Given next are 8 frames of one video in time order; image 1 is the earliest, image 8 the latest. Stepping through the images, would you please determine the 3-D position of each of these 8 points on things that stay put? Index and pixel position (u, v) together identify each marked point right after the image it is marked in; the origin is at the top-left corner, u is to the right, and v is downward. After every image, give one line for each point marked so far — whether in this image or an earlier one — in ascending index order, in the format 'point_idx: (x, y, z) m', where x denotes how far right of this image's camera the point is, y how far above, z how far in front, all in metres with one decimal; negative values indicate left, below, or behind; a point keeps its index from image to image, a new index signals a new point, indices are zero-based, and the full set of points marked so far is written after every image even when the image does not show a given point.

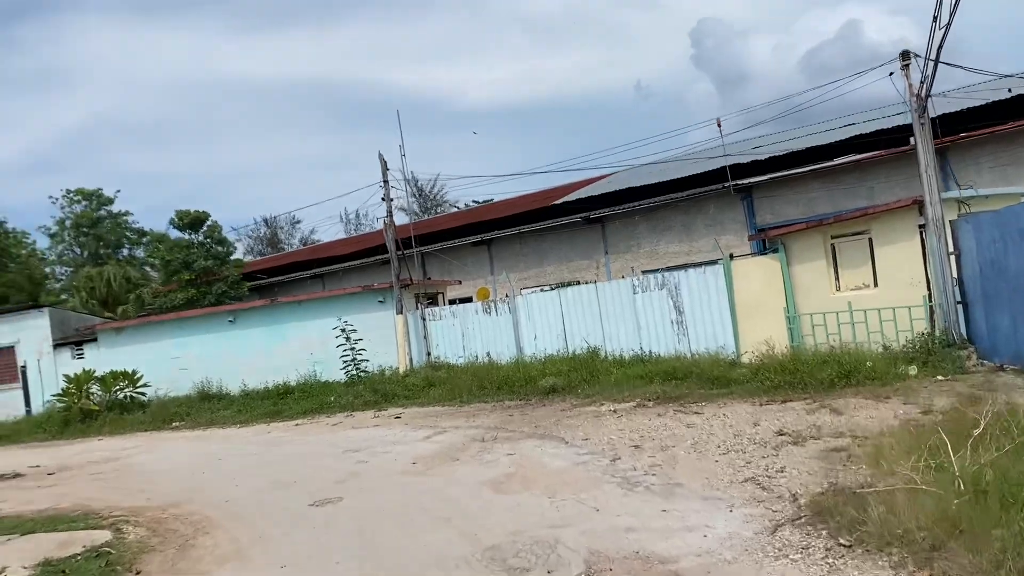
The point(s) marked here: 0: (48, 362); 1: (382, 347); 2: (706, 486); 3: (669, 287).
0: (-9.8, -1.6, +18.1) m
1: (-2.5, -1.2, +16.6) m
2: (+1.3, -1.3, +5.7) m
3: (+2.6, 0.0, +13.8) m
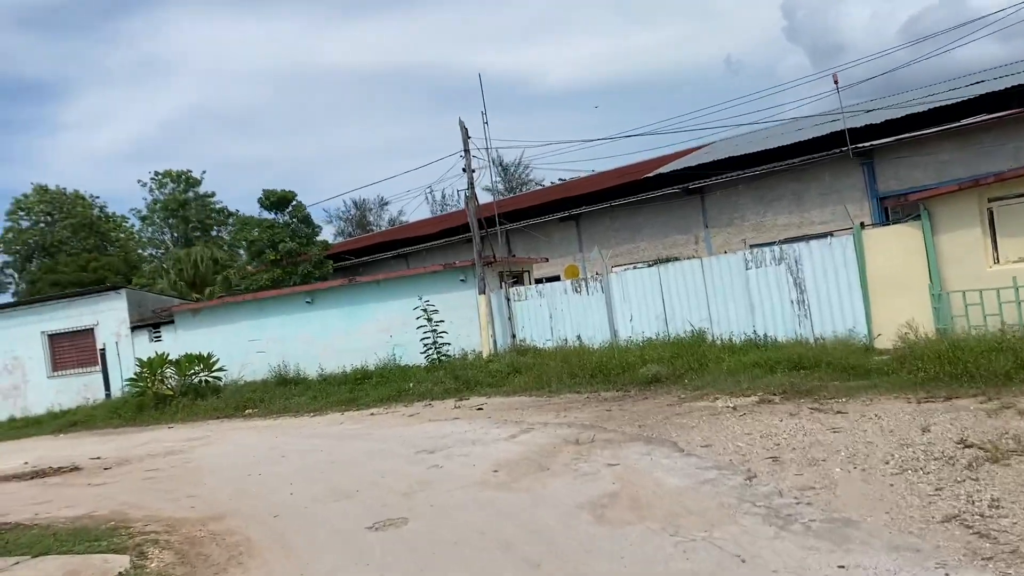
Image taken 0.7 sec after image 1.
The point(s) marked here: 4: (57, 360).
0: (-7.9, -1.2, +17.6) m
1: (-0.8, -0.8, +15.3) m
2: (+1.9, -1.2, +4.2) m
3: (+3.9, +0.4, +12.0) m
4: (-9.7, -1.6, +18.2) m
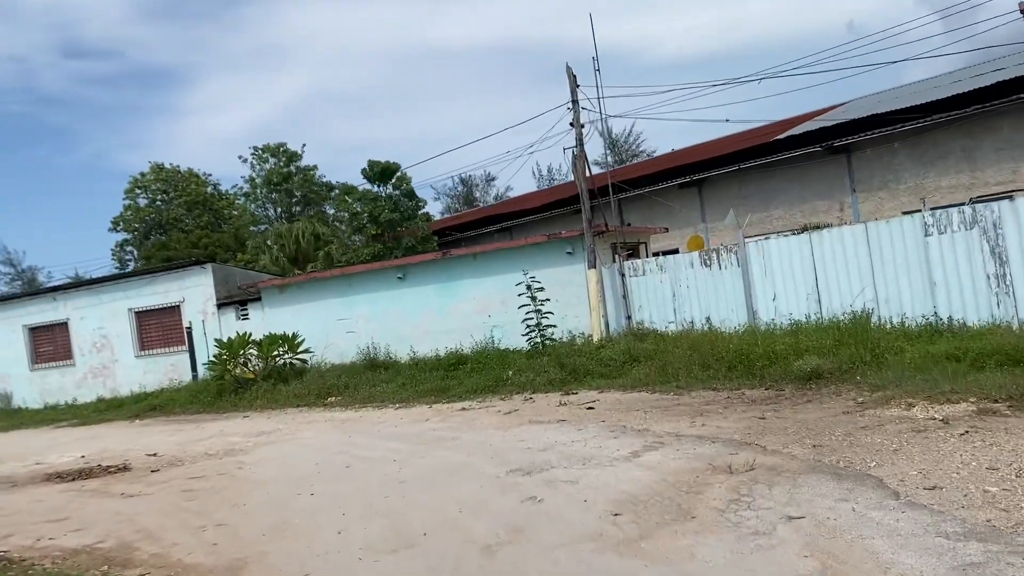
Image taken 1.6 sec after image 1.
0: (-5.8, -0.7, +16.5) m
1: (+1.0, -0.3, +13.4) m
2: (+2.2, -1.0, +2.0) m
3: (+5.3, +0.7, +9.5) m
4: (-7.5, -1.1, +17.4) m
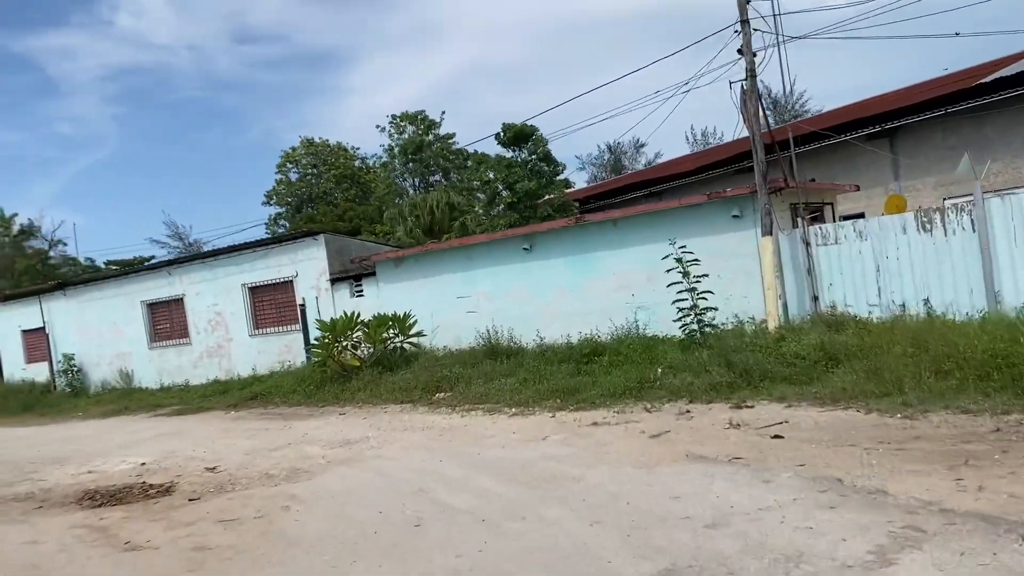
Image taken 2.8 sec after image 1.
0: (-3.3, -0.2, +14.9) m
1: (+2.8, 0.0, +10.6) m
2: (+2.1, -1.1, -0.8) m
3: (+6.4, +0.9, +6.0) m
4: (-4.8, -0.6, +16.0) m
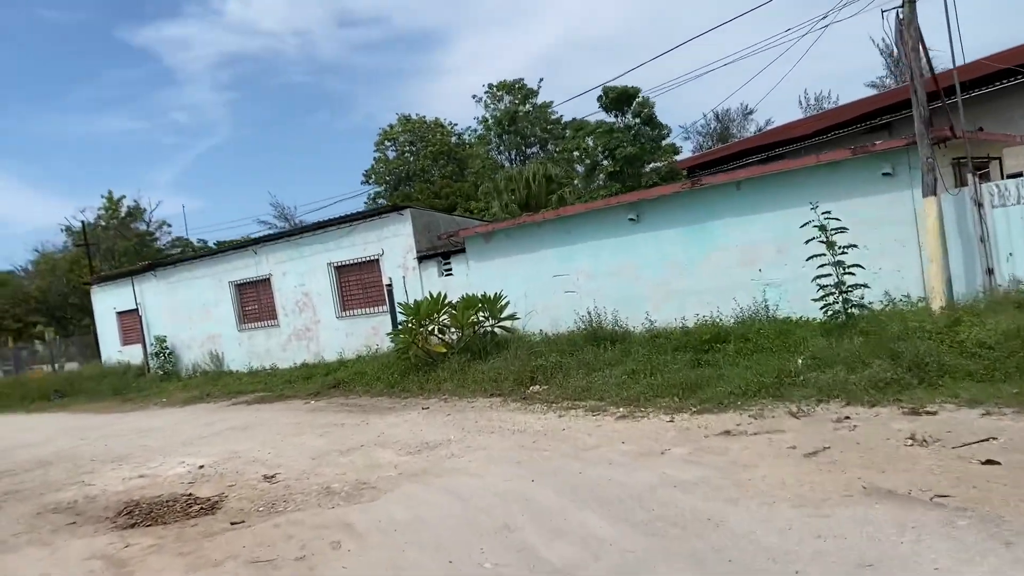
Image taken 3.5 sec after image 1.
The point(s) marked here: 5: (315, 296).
0: (-1.6, +0.1, +13.8) m
1: (+4.0, +0.3, +8.8) m
2: (+1.9, -1.1, -2.4) m
3: (+6.9, +1.1, +3.8) m
4: (-3.0, -0.2, +15.1) m
5: (-3.6, -0.1, +15.5) m
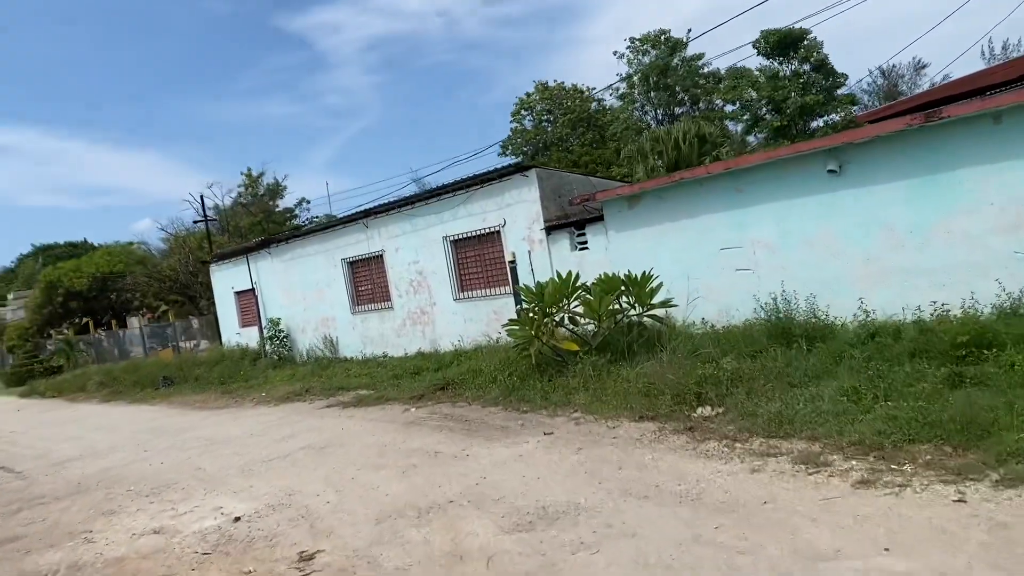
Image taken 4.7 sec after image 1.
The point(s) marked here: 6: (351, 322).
0: (+0.4, +0.4, +11.4) m
1: (+5.1, +0.5, +5.6) m
2: (+1.2, -1.3, -5.1) m
3: (+7.1, +1.1, +0.1) m
4: (-0.7, +0.2, +12.9) m
5: (-1.3, +0.2, +13.4) m
6: (-2.9, -0.6, +15.4) m
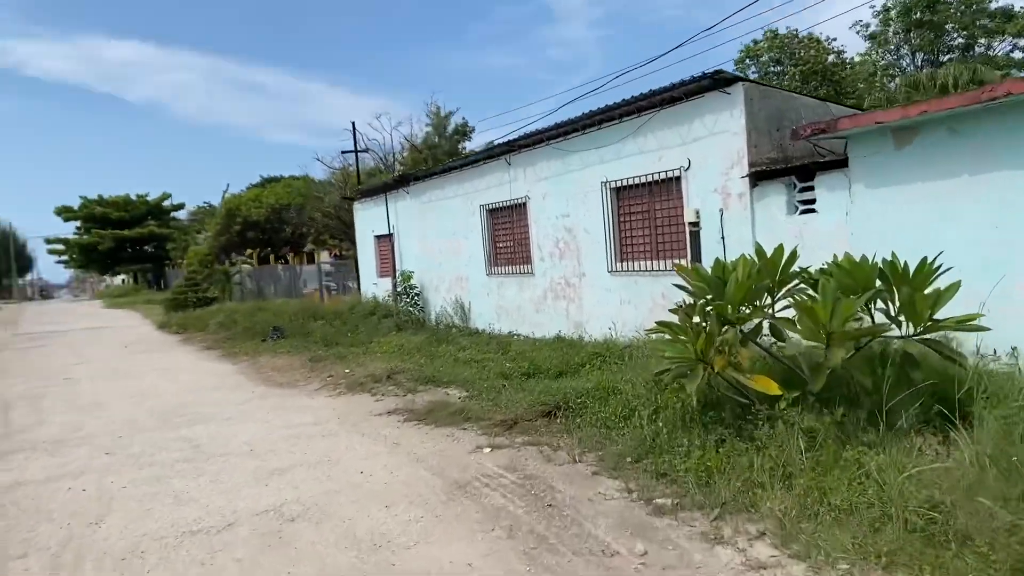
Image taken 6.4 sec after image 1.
0: (+2.0, +0.6, +7.5) m
1: (+5.2, 0.0, +0.8) m
2: (-1.3, -1.8, -8.6) m
3: (+5.9, +0.2, -5.1) m
4: (+1.3, +0.5, +9.3) m
5: (+0.8, +0.6, +9.9) m
6: (-0.4, 0.0, +12.2) m
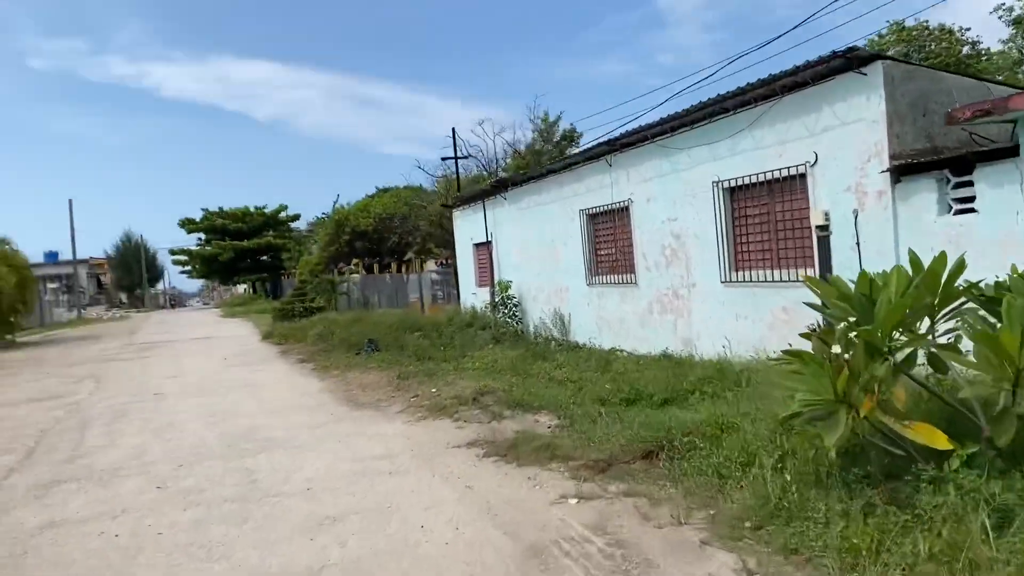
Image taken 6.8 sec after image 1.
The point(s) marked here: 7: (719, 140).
0: (+2.7, +0.5, +6.4) m
1: (+5.0, -0.1, -0.7) m
2: (-2.6, -1.8, -9.2) m
3: (+5.0, +0.2, -6.6) m
4: (+2.2, +0.4, +8.2) m
5: (+1.9, +0.5, +8.9) m
6: (+1.0, -0.1, +11.3) m
7: (+2.0, +1.4, +8.2) m
